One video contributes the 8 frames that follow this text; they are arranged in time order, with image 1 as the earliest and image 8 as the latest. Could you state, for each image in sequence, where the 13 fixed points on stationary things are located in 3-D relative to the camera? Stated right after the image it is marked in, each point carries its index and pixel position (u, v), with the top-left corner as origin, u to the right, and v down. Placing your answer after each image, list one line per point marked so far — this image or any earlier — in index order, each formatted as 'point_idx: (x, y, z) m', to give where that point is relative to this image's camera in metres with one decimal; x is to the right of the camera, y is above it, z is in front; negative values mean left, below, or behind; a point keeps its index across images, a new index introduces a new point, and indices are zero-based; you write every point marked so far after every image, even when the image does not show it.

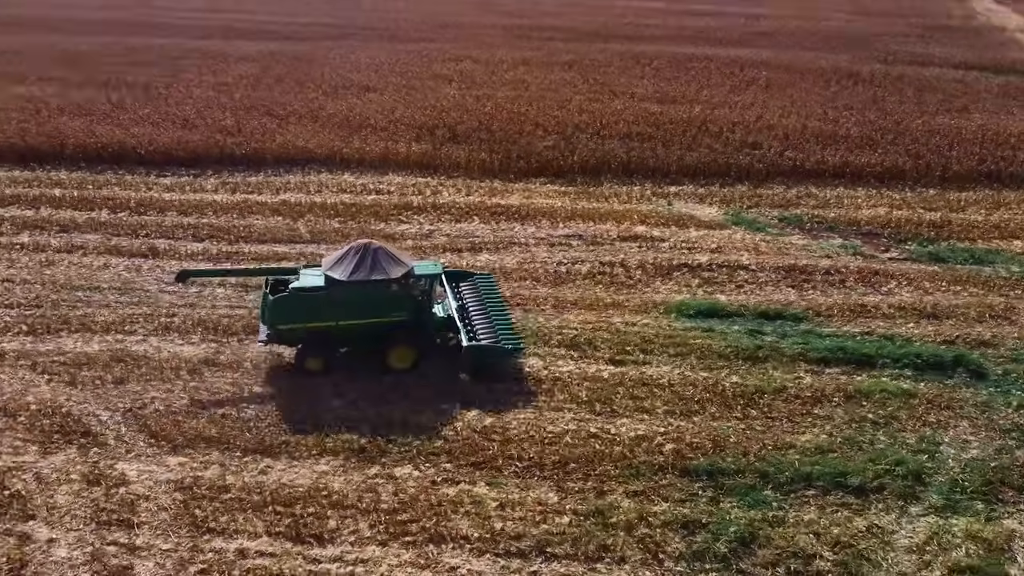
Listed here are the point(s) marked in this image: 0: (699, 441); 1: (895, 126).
0: (+1.8, -1.5, +7.9) m
1: (+8.5, +3.6, +18.0) m
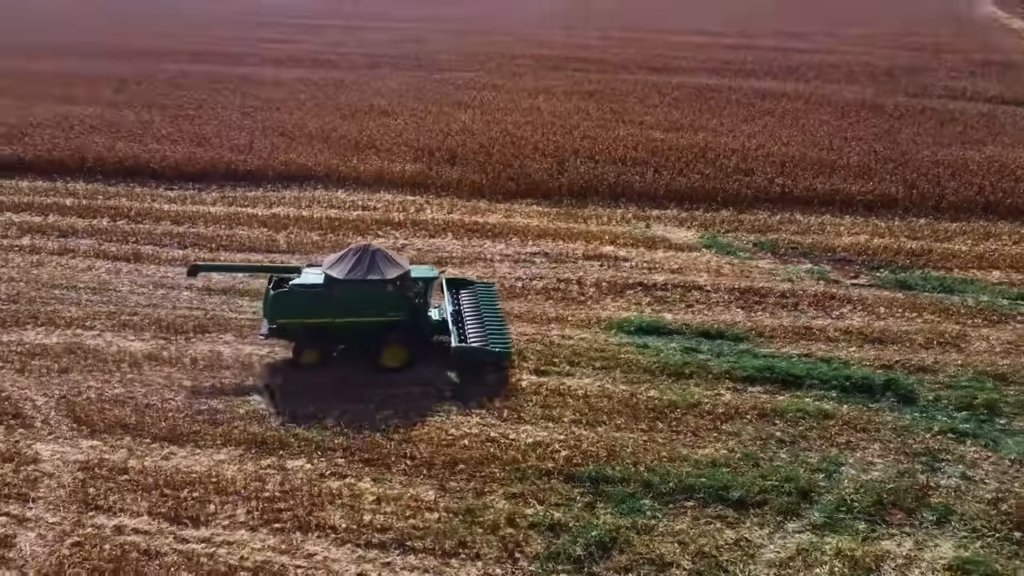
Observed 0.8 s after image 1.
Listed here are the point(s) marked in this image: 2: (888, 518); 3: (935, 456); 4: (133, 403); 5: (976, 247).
0: (+0.8, -1.6, +7.9) m
1: (+8.4, +2.9, +17.7) m
2: (+3.2, -2.0, +6.9) m
3: (+4.0, -1.6, +7.8) m
4: (-4.1, -1.2, +8.8) m
5: (+7.6, +0.7, +13.3) m
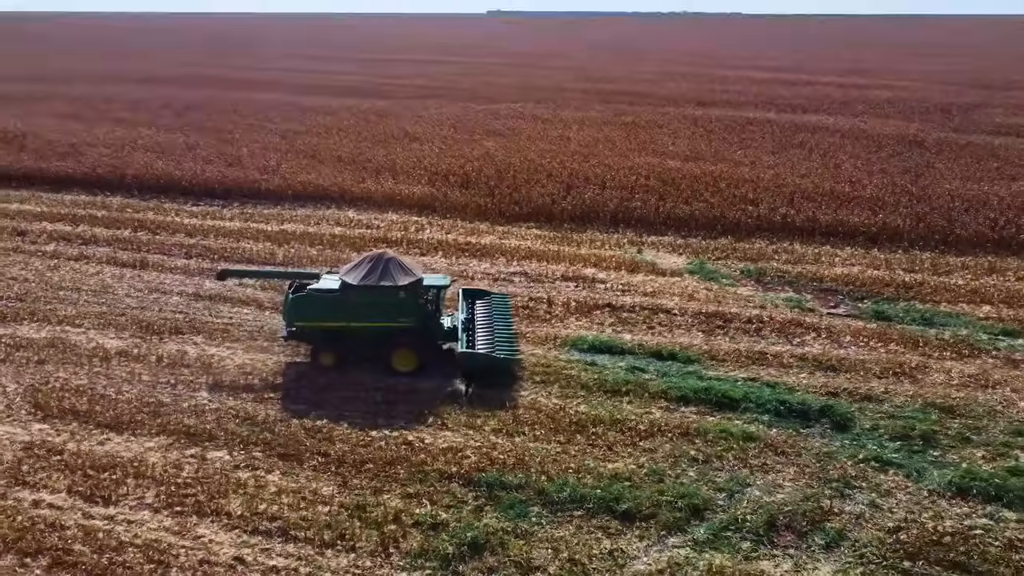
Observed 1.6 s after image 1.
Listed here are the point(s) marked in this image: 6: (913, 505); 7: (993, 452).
0: (-0.1, -1.7, +8.0) m
1: (+8.6, +2.1, +17.1) m
2: (+2.2, -2.1, +6.8) m
3: (+3.1, -1.8, +7.6) m
4: (-4.9, -1.2, +9.4) m
5: (+7.3, +0.1, +12.8) m
6: (+3.5, -1.9, +7.3) m
7: (+4.7, -1.6, +8.0) m
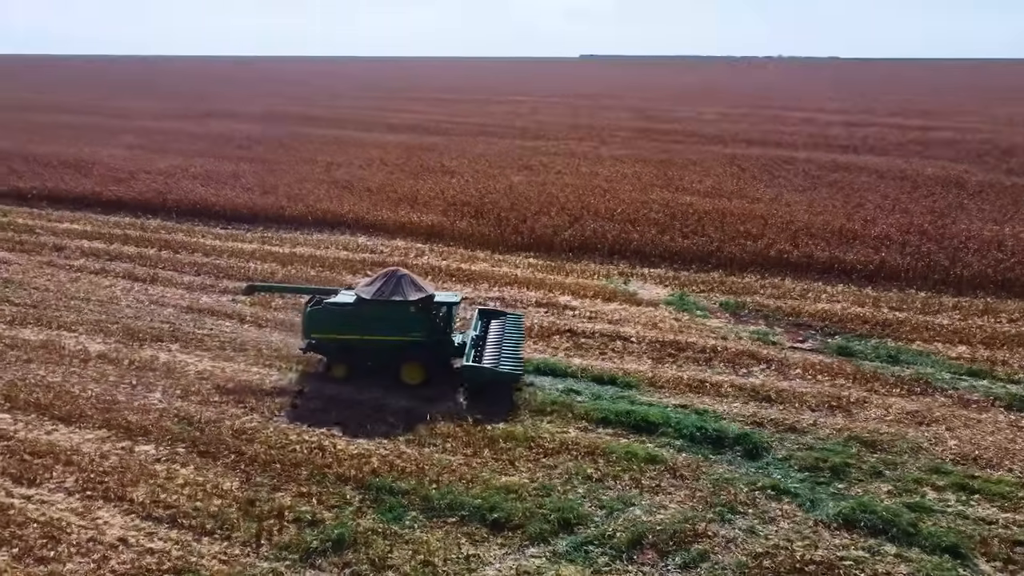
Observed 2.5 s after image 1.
0: (-1.1, -1.8, +8.3) m
1: (+8.6, +1.2, +16.6) m
2: (+1.0, -2.2, +6.8) m
3: (+2.0, -2.0, +7.5) m
4: (-5.7, -1.3, +10.2) m
5: (+6.8, -0.5, +12.3) m
6: (+2.4, -2.1, +7.1) m
7: (+3.7, -1.9, +7.8) m
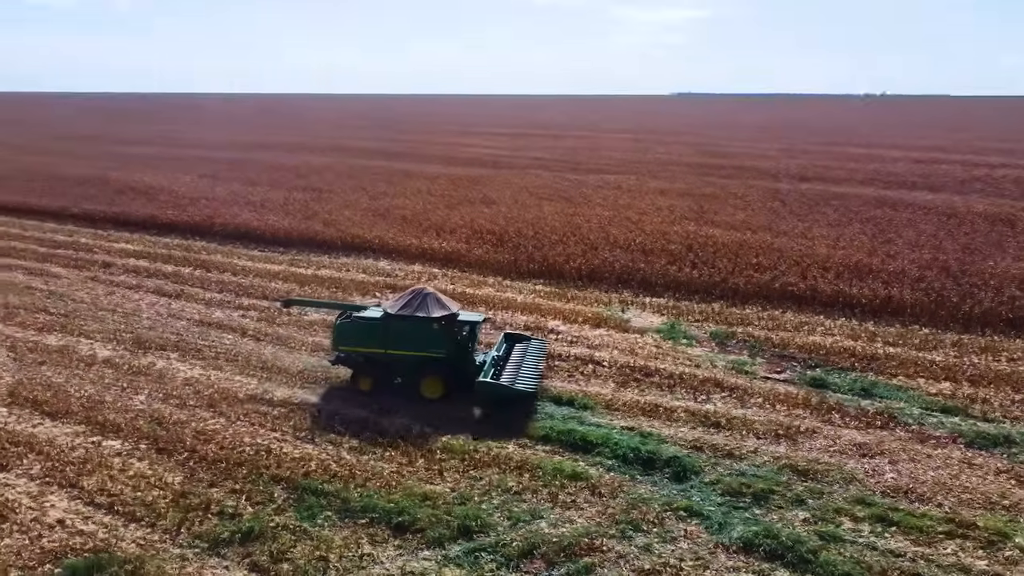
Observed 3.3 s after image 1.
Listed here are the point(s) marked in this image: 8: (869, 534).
0: (-1.9, -1.9, +8.6) m
1: (+8.8, +0.4, +16.0) m
2: (+0.1, -2.4, +6.9) m
3: (+1.1, -2.2, +7.5) m
4: (-6.2, -1.4, +11.1) m
5: (+6.5, -1.0, +11.9) m
6: (+1.5, -2.3, +7.1) m
7: (+2.9, -2.1, +7.6) m
8: (+3.2, -2.2, +7.3) m
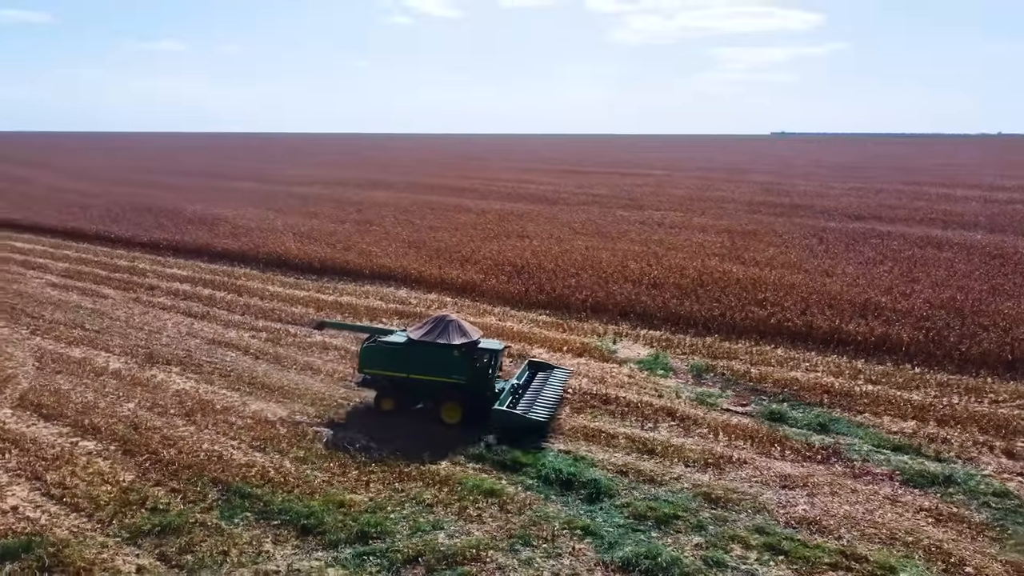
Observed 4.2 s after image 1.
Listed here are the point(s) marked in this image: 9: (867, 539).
0: (-2.7, -2.1, +9.2) m
1: (+8.7, -0.4, +15.4) m
2: (-1.0, -2.5, +7.3) m
3: (+0.1, -2.4, +7.7) m
4: (-6.7, -1.6, +12.1) m
5: (+5.9, -1.6, +11.5) m
6: (+0.5, -2.5, +7.3) m
7: (+1.9, -2.4, +7.6) m
8: (+2.2, -2.4, +7.3) m
9: (+3.3, -2.3, +7.5) m
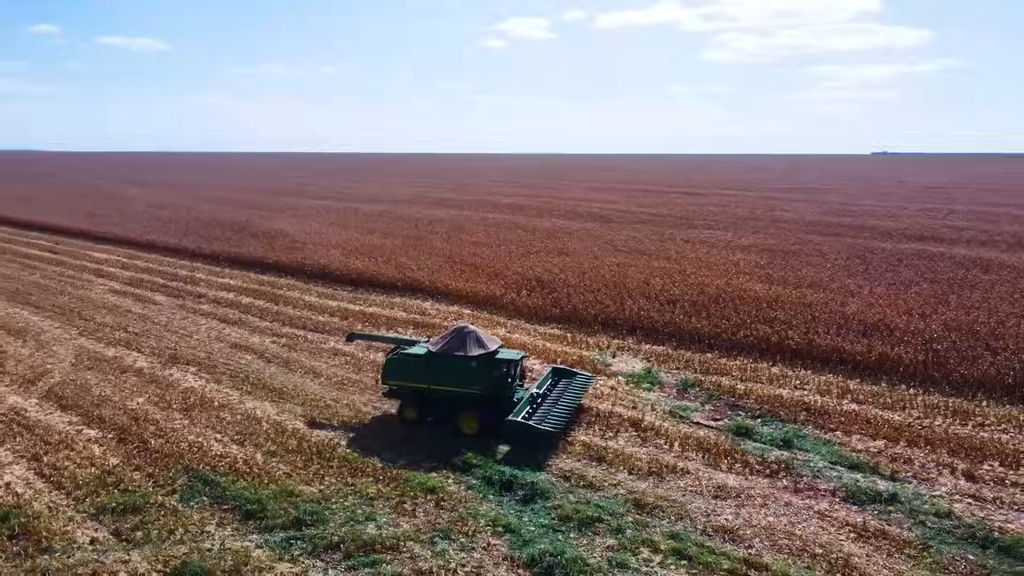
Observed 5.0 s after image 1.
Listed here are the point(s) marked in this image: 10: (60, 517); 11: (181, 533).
0: (-3.3, -2.2, +9.9) m
1: (+8.8, -0.8, +14.8) m
2: (-1.8, -2.5, +7.8) m
3: (-0.6, -2.5, +8.1) m
4: (-7.0, -1.6, +13.3) m
5: (+5.6, -1.8, +11.2) m
6: (-0.4, -2.6, +7.6) m
7: (+1.1, -2.5, +7.8) m
8: (+1.3, -2.5, +7.4) m
9: (+2.5, -2.4, +7.6) m
10: (-4.8, -2.4, +8.6) m
11: (-3.3, -2.5, +8.2) m
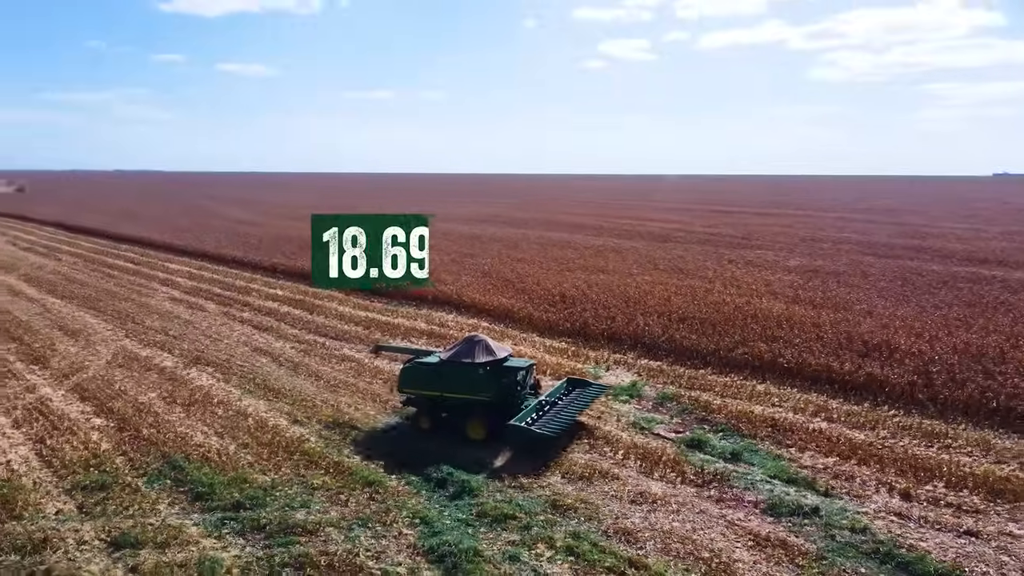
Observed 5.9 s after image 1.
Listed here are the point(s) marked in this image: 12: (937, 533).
0: (-4.0, -2.2, +10.7) m
1: (+8.6, -1.1, +14.3) m
2: (-2.7, -2.6, +8.5) m
3: (-1.5, -2.5, +8.7) m
4: (-7.2, -1.7, +14.5) m
5: (+5.0, -2.1, +11.1) m
6: (-1.3, -2.6, +8.1) m
7: (+0.1, -2.6, +8.2) m
8: (+0.3, -2.6, +7.8) m
9: (+1.5, -2.5, +7.8) m
10: (-5.6, -2.4, +9.6) m
11: (-4.2, -2.5, +9.1) m
12: (+4.3, -2.5, +8.3) m
